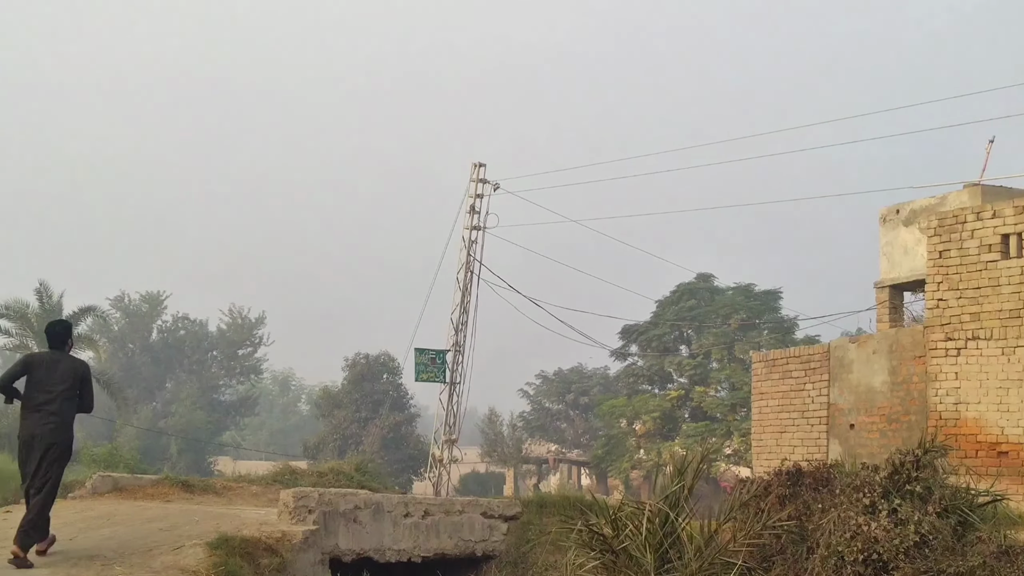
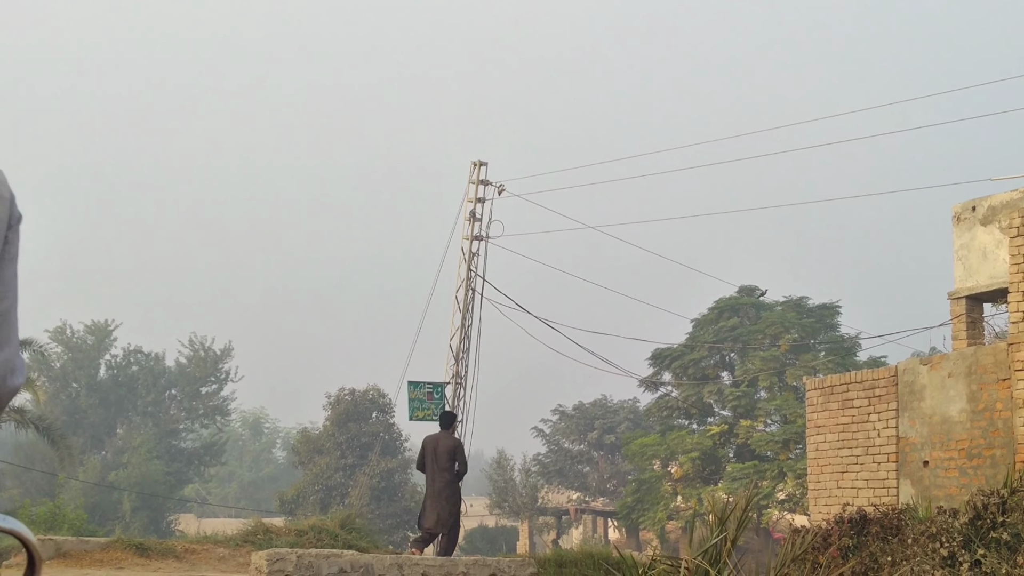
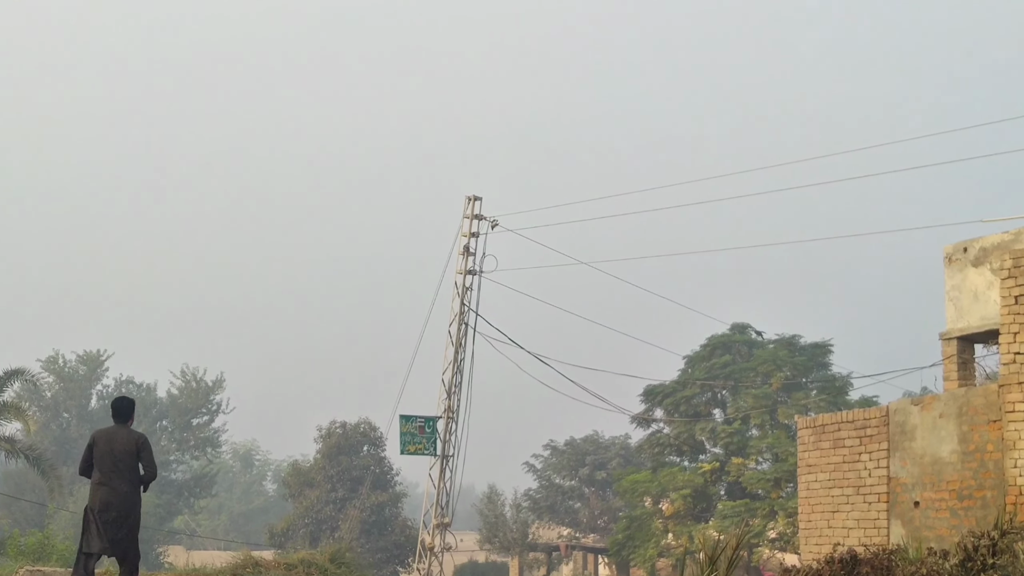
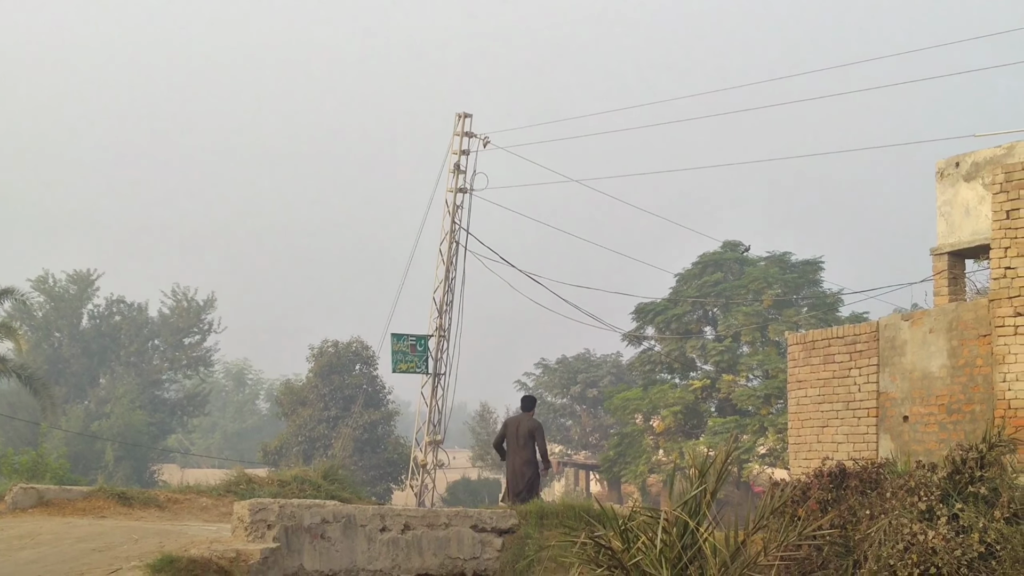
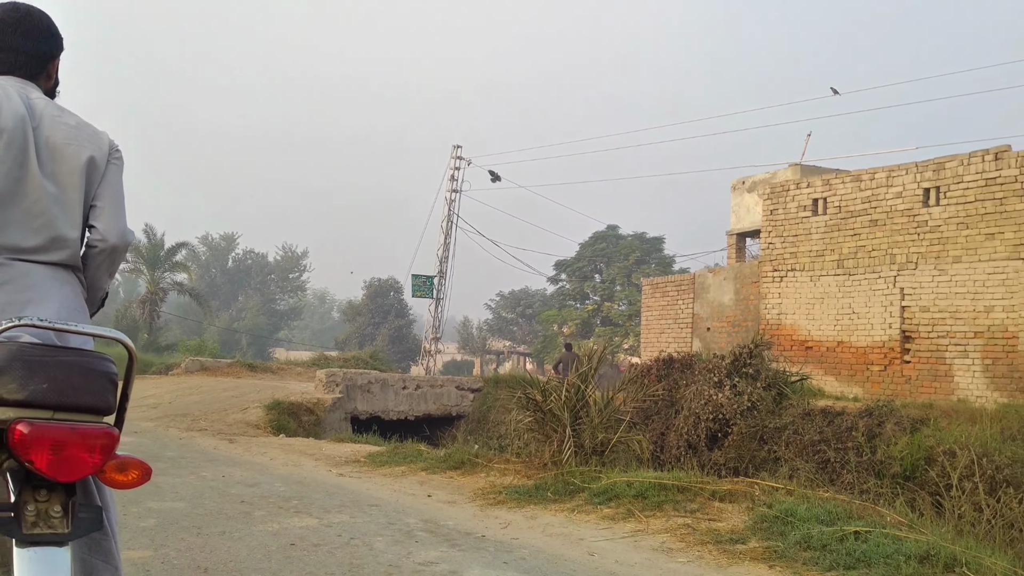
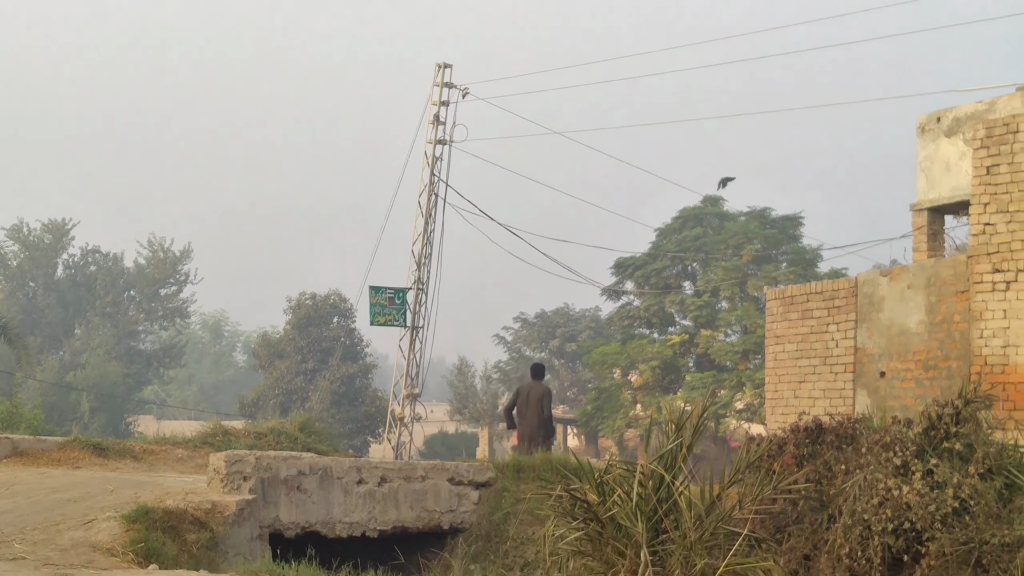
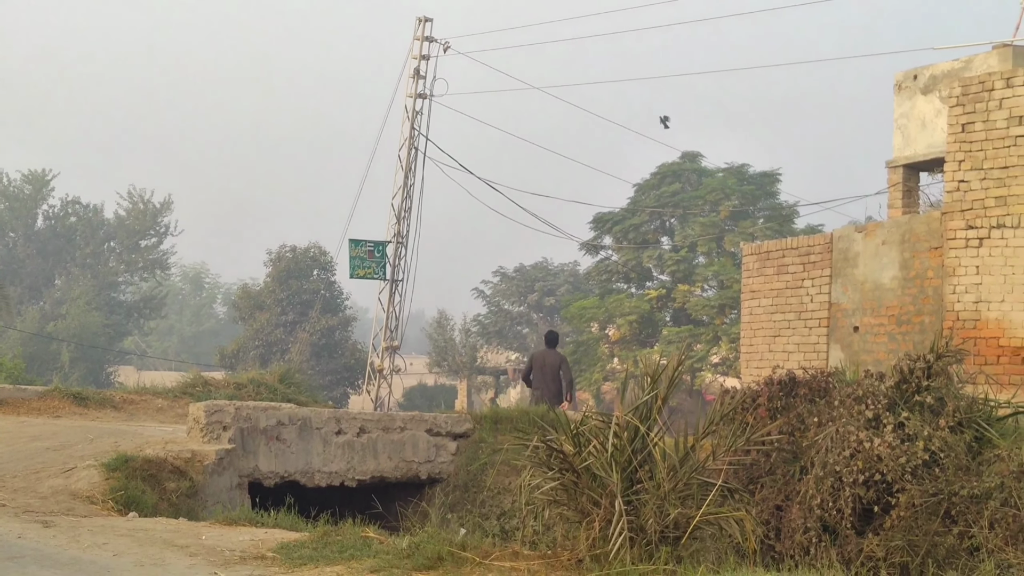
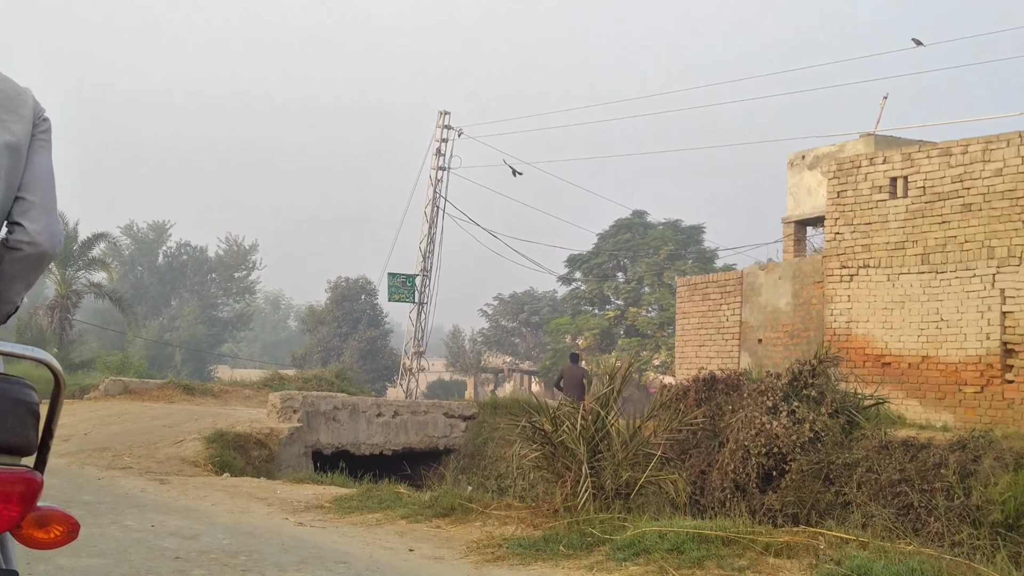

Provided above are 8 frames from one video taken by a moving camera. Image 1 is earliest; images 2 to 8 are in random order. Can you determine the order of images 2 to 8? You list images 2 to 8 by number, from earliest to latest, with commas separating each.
3, 2, 4, 6, 7, 8, 5
